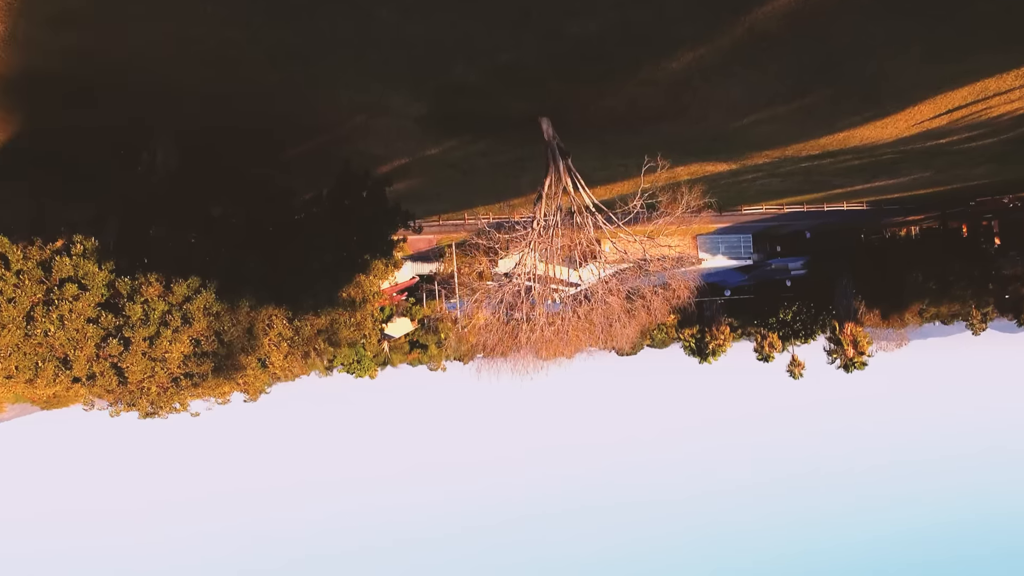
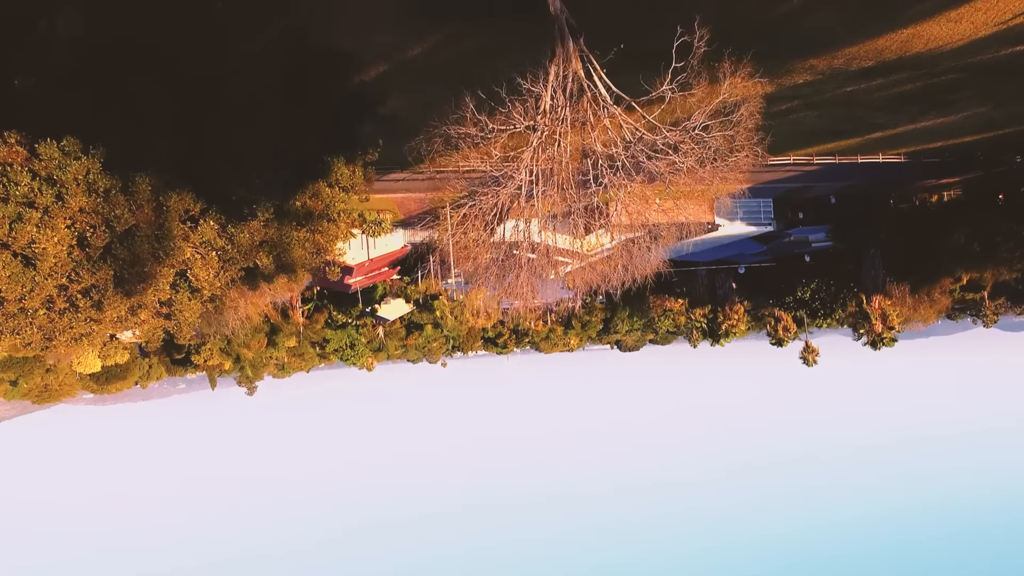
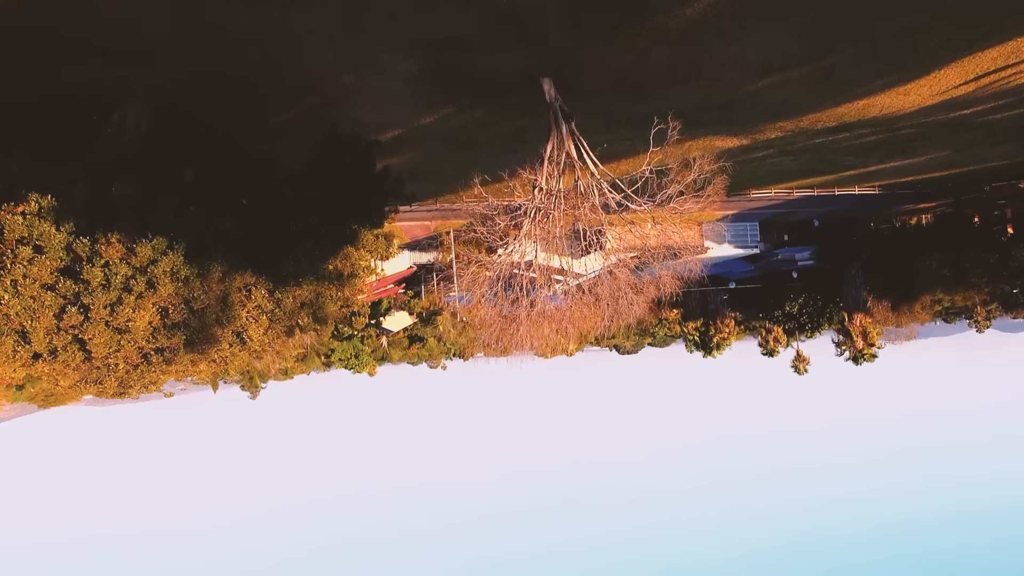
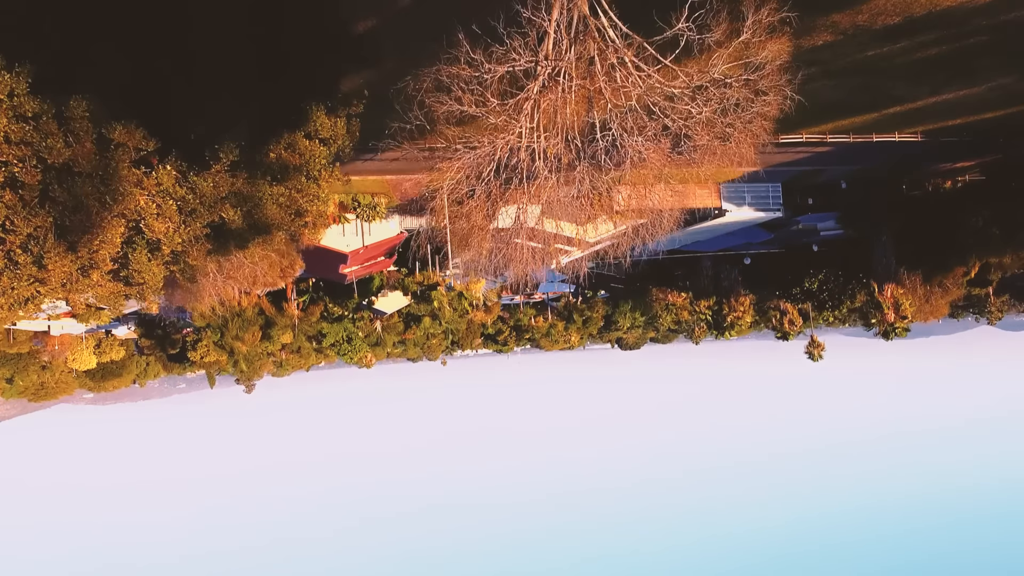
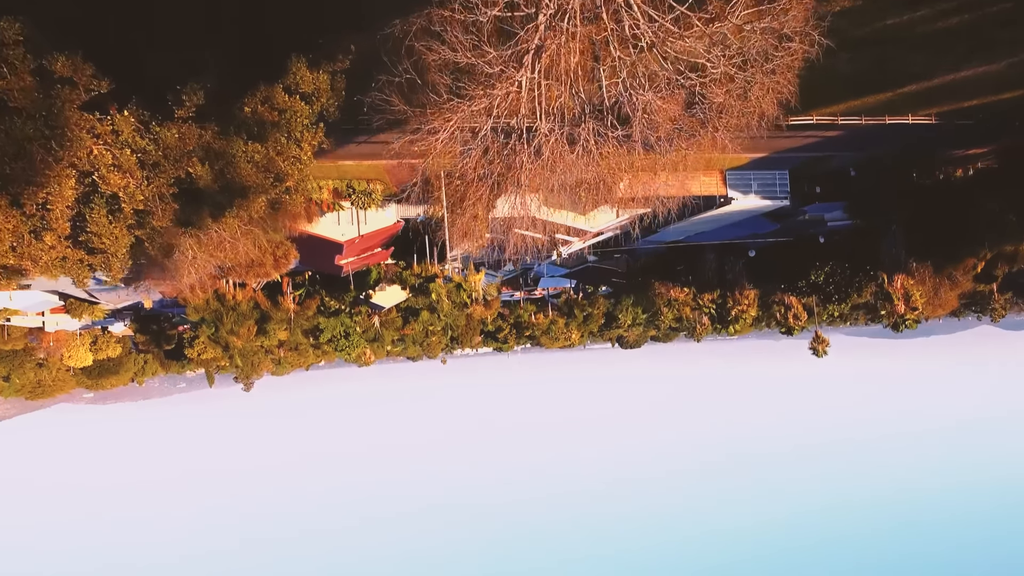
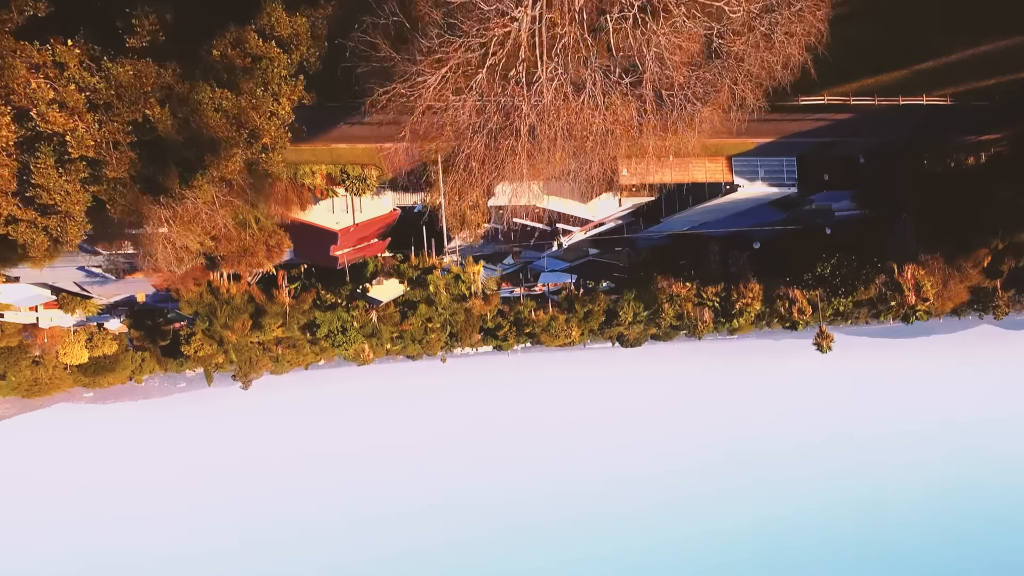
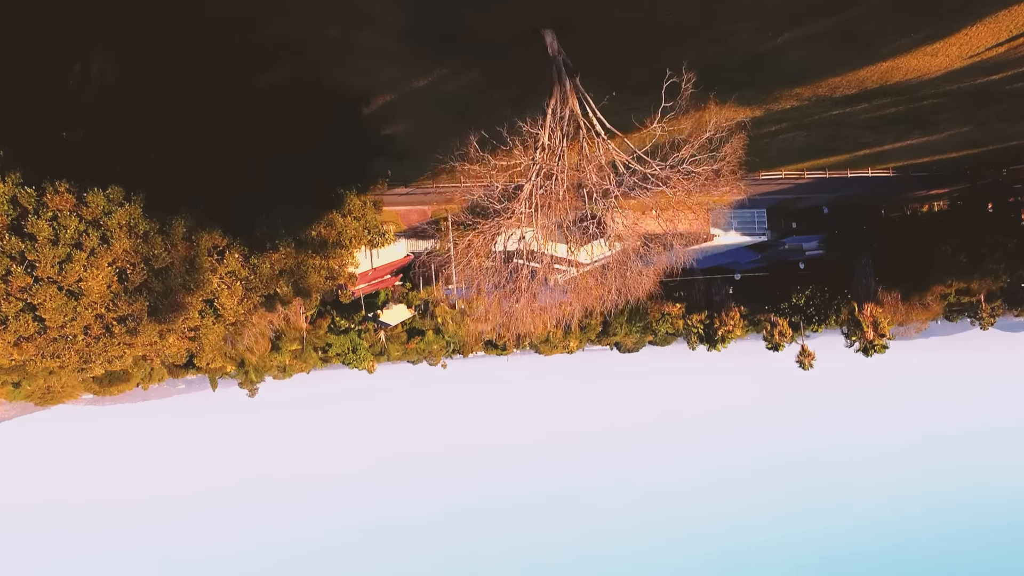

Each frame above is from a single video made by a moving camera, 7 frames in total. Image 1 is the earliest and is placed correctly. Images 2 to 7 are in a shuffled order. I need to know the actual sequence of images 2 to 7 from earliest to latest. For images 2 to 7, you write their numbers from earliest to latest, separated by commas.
3, 7, 2, 4, 5, 6
